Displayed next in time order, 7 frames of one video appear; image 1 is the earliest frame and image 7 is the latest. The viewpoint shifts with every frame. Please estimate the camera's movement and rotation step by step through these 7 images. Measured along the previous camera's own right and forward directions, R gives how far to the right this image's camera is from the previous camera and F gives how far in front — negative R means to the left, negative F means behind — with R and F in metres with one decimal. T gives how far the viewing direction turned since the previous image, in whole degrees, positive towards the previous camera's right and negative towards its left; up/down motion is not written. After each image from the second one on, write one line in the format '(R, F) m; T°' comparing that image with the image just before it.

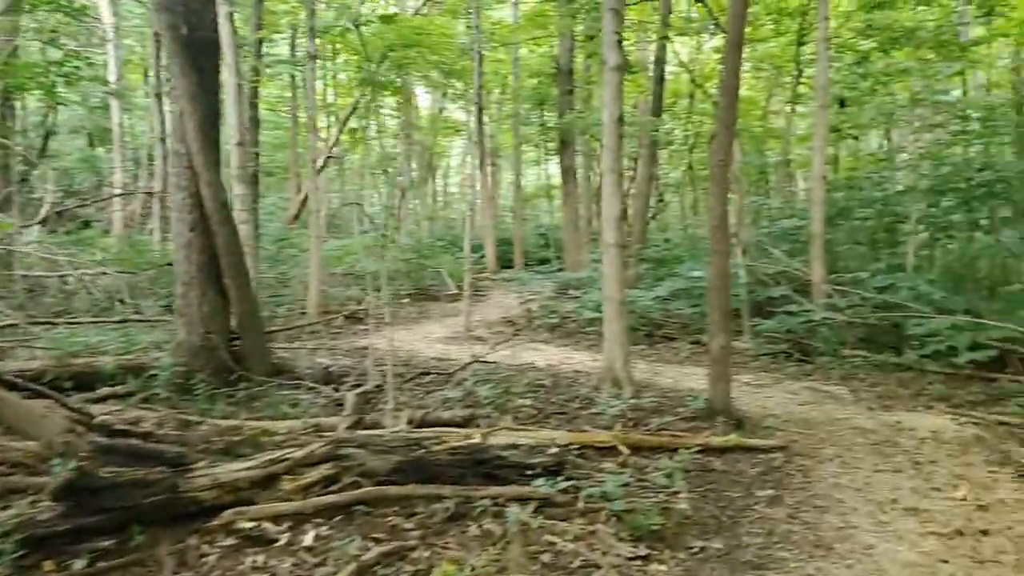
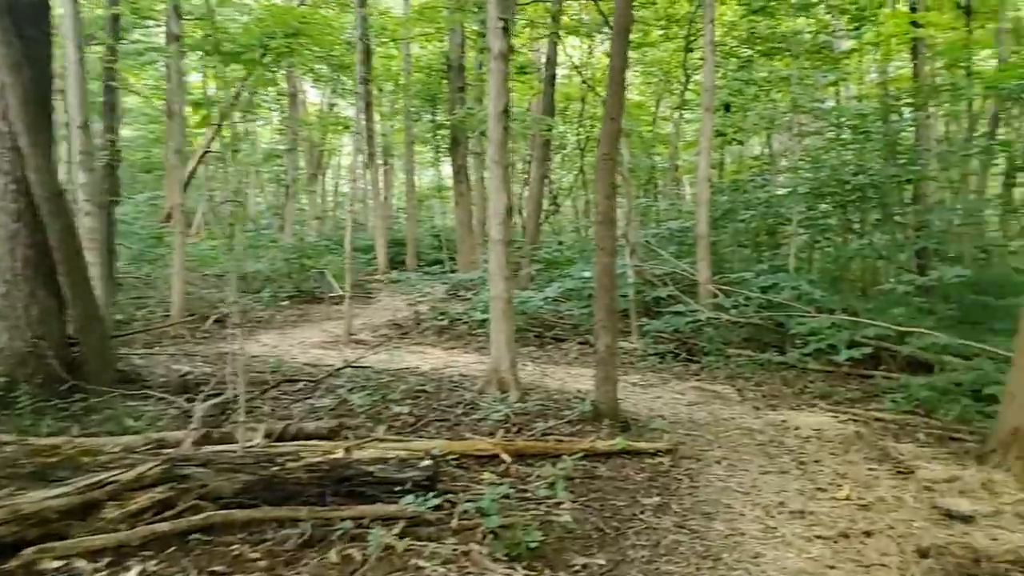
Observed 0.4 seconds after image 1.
(+0.1, +0.3) m; +7°
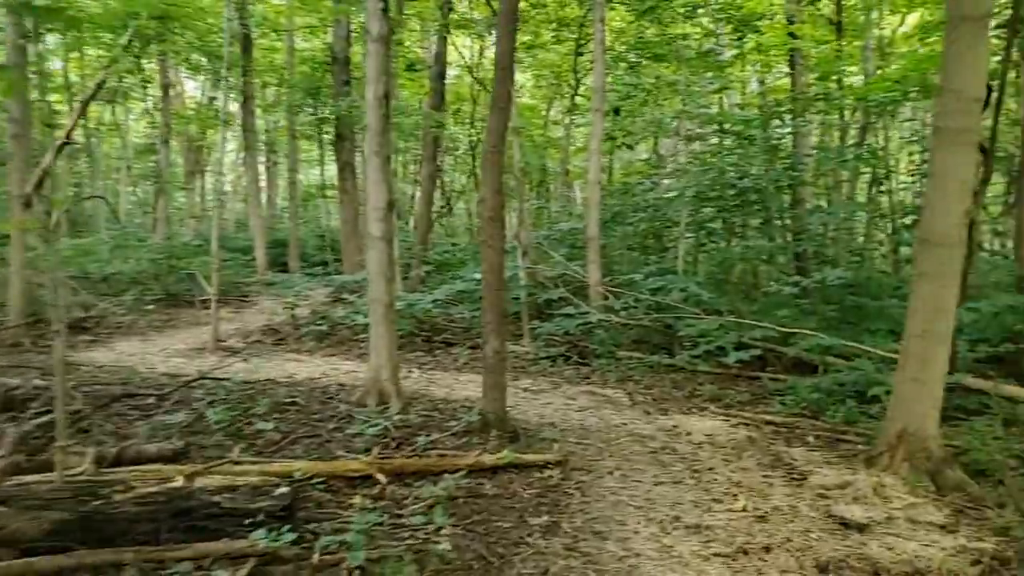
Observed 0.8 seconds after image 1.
(+0.1, +0.4) m; +8°
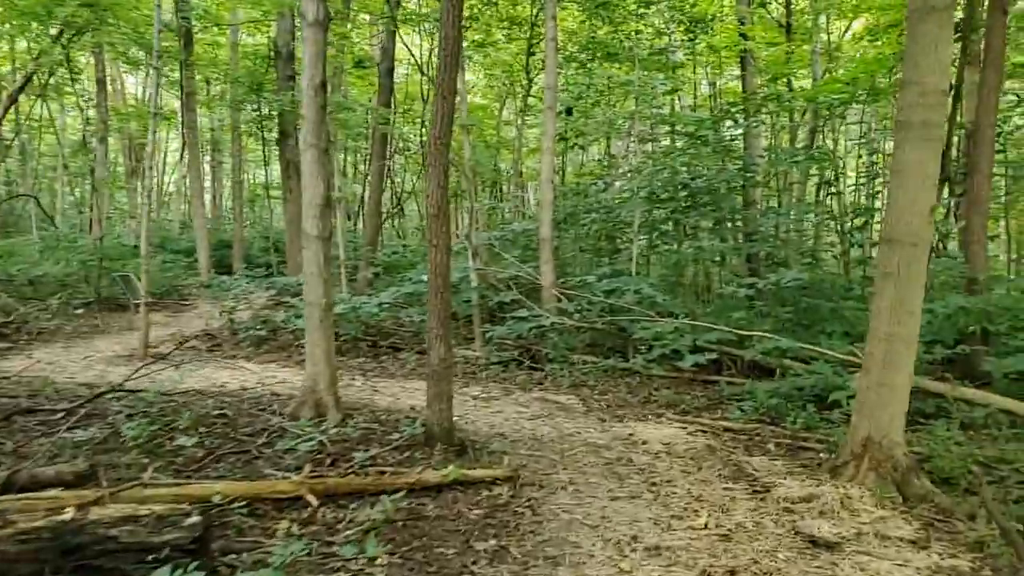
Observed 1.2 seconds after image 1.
(0.0, +0.3) m; +3°
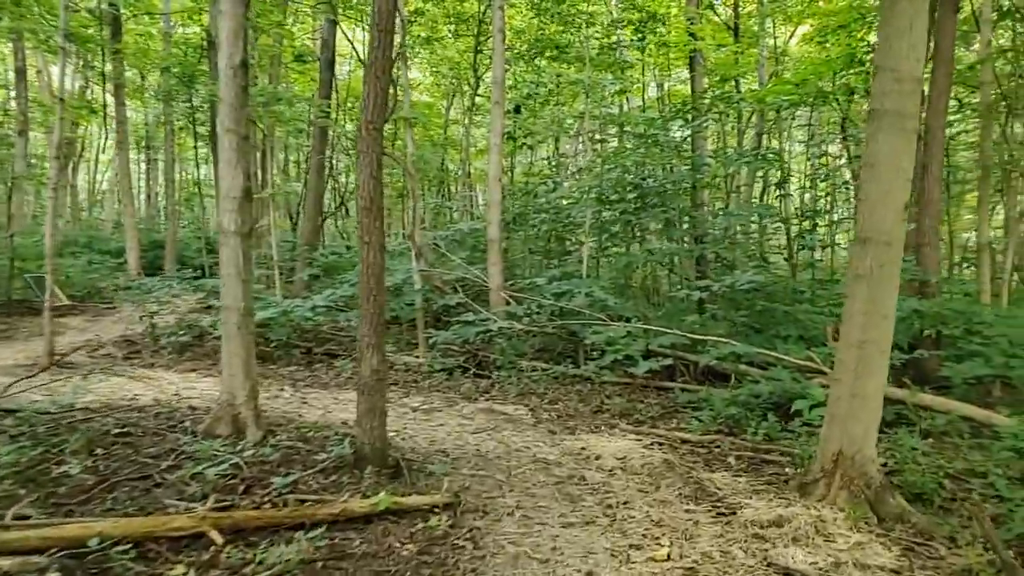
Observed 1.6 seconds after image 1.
(0.0, +0.4) m; +4°
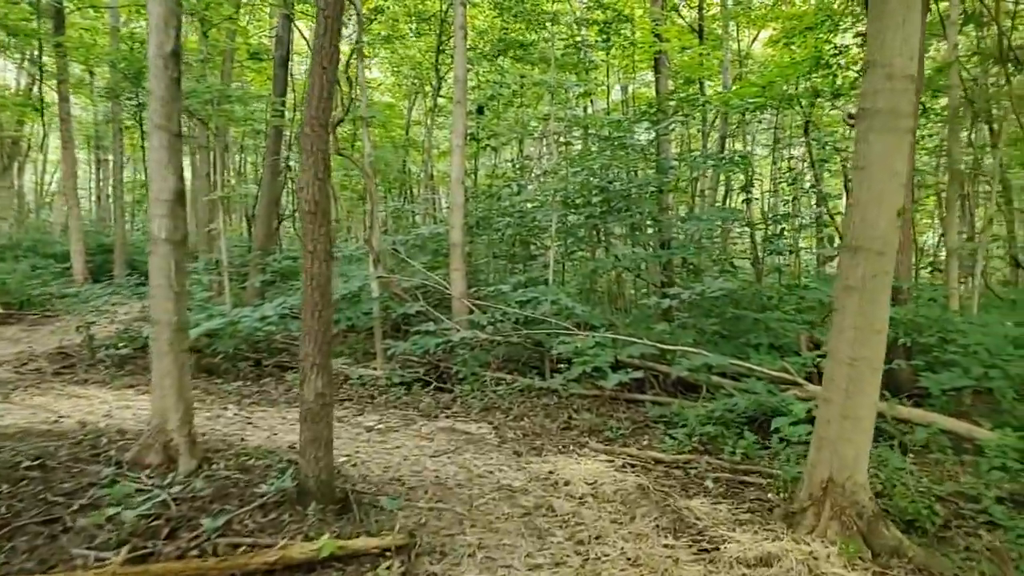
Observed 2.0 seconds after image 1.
(0.0, +0.4) m; +3°
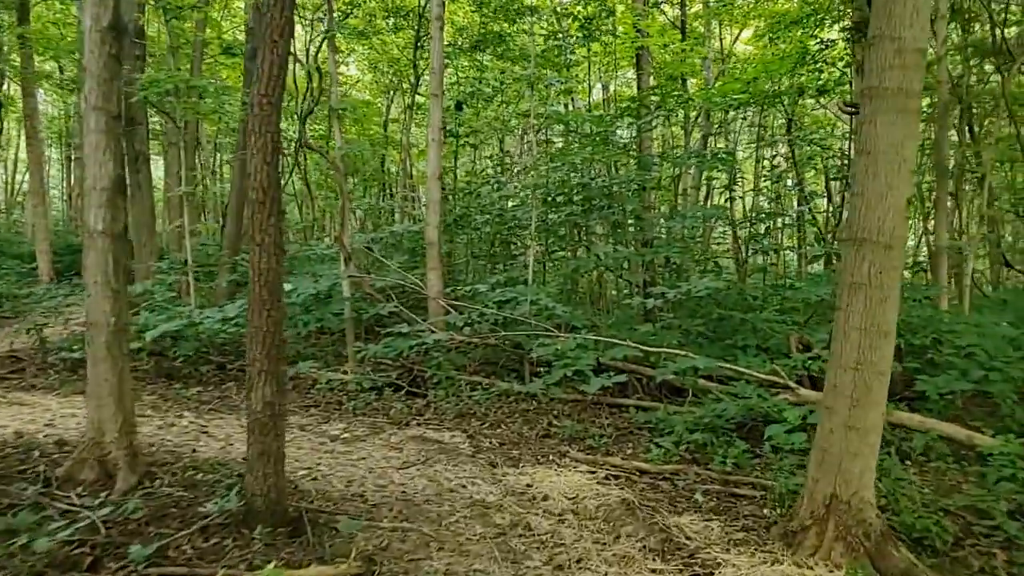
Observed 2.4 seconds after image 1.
(0.0, +0.3) m; +1°
